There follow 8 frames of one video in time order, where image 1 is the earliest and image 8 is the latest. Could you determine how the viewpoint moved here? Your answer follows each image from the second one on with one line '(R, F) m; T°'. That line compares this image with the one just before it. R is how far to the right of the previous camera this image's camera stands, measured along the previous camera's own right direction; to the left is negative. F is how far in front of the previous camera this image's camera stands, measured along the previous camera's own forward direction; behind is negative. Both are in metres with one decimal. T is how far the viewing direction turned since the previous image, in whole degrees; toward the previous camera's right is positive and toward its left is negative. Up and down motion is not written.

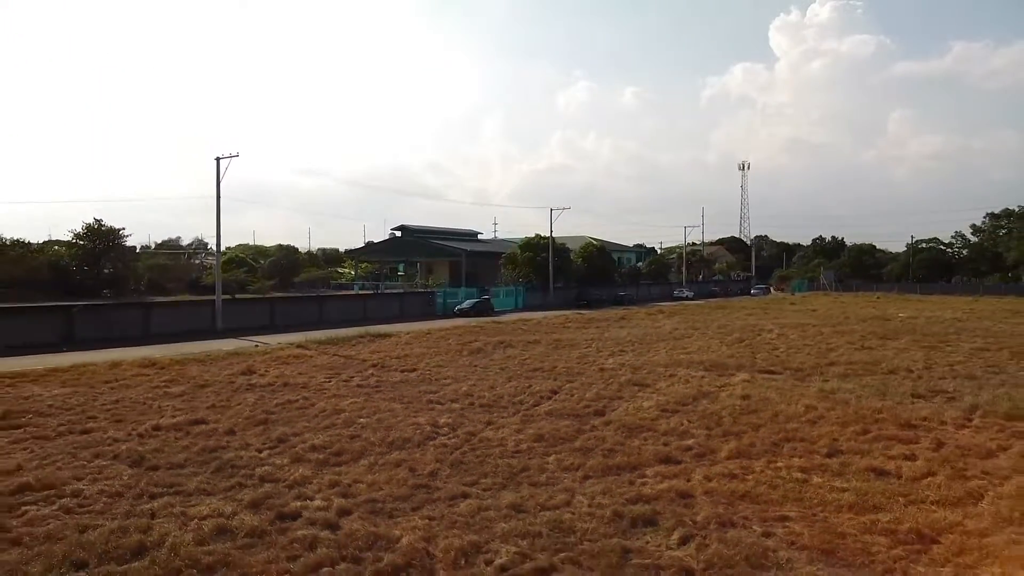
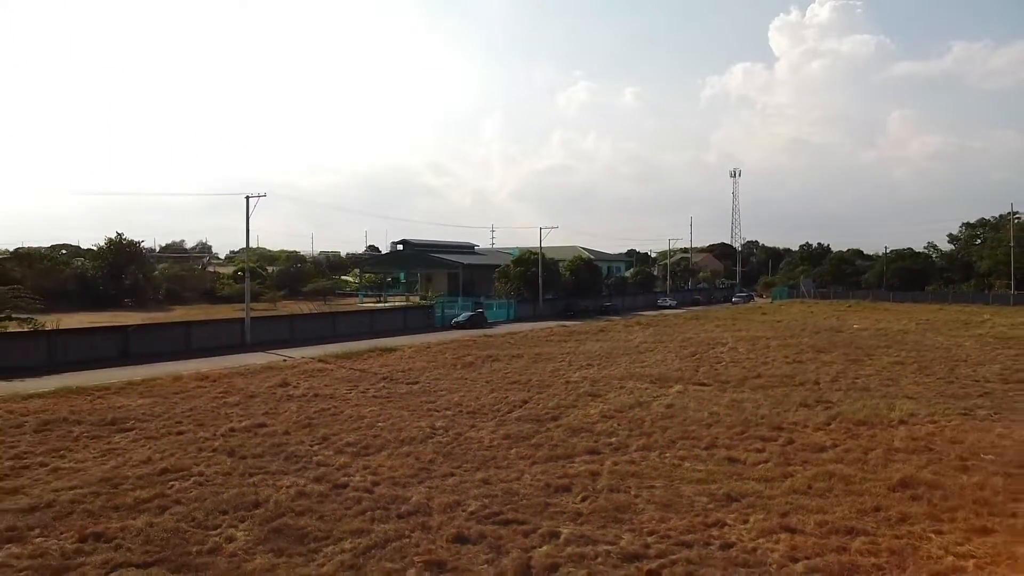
(+0.2, -1.6) m; 0°
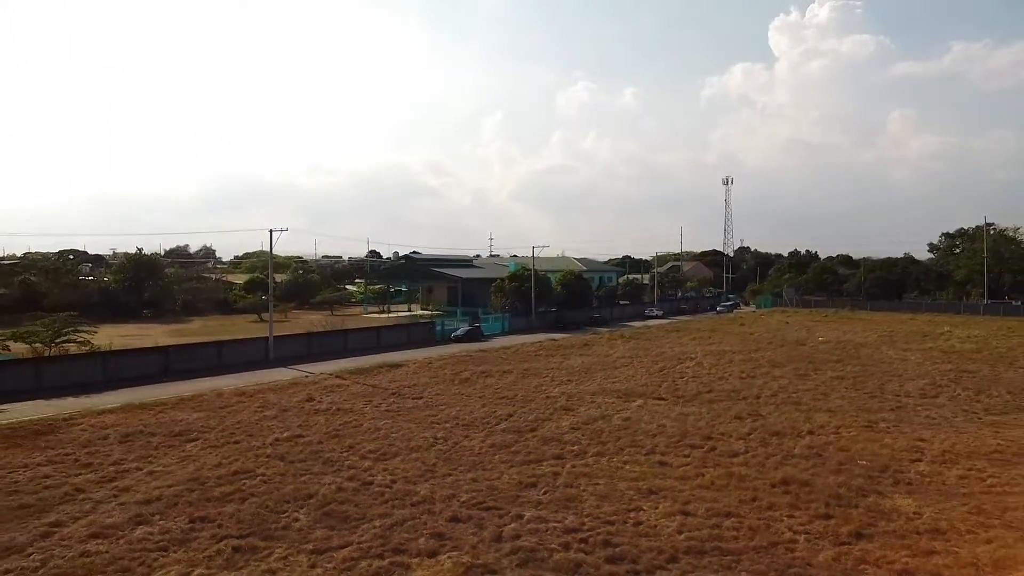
(+0.2, -1.6) m; 0°
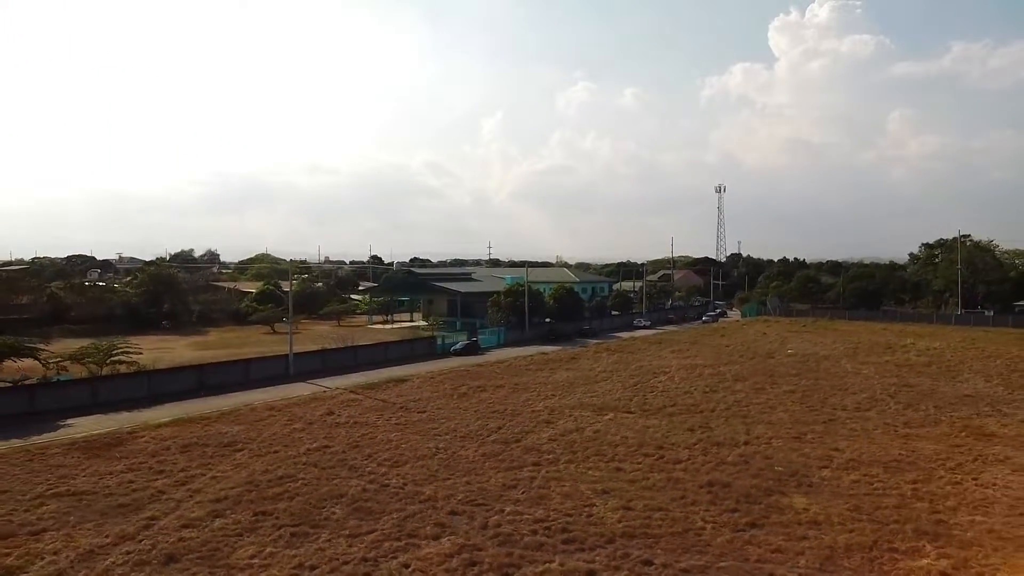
(+0.2, -1.7) m; 0°
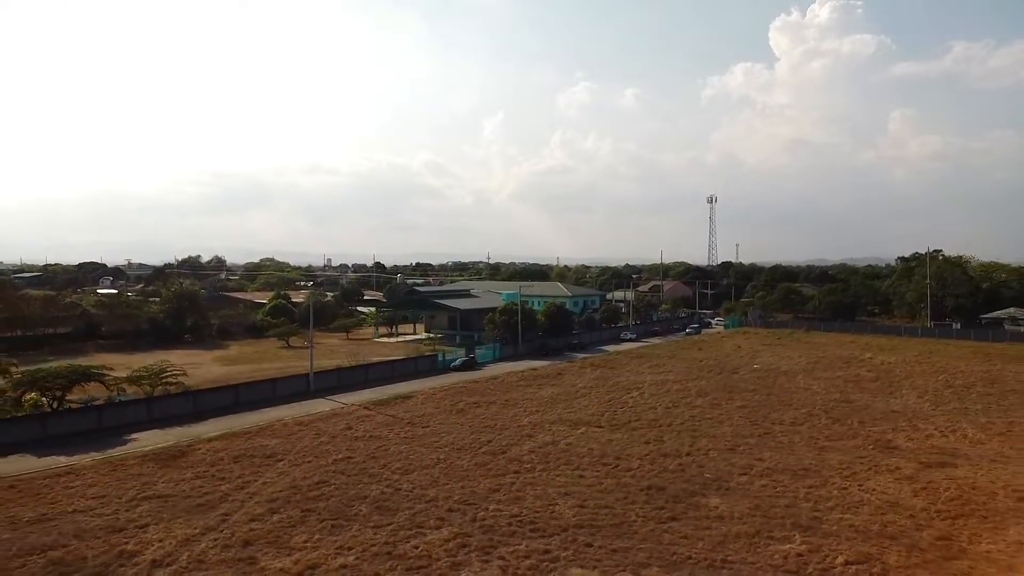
(+0.3, -2.3) m; 0°
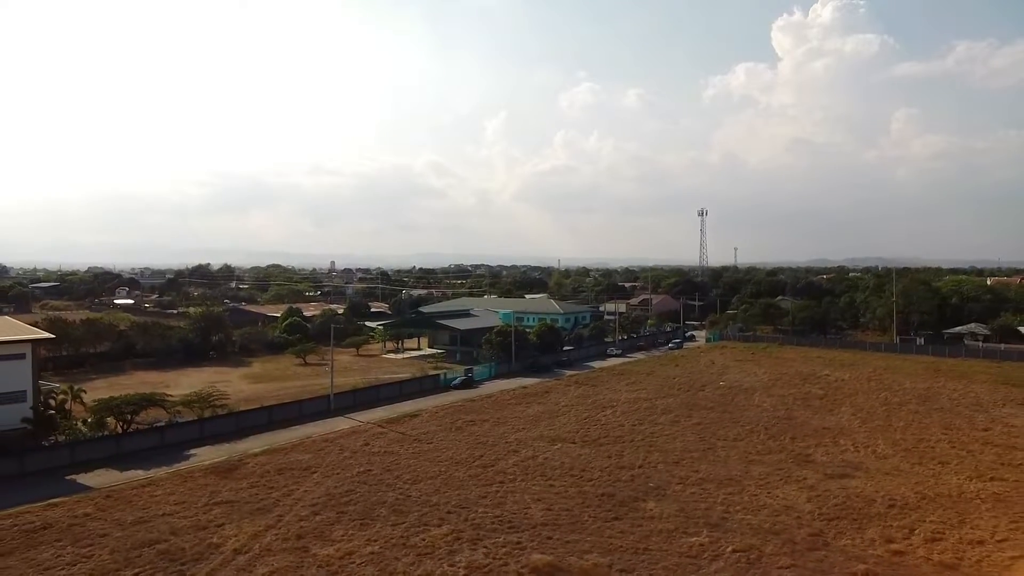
(+0.4, -3.0) m; 0°
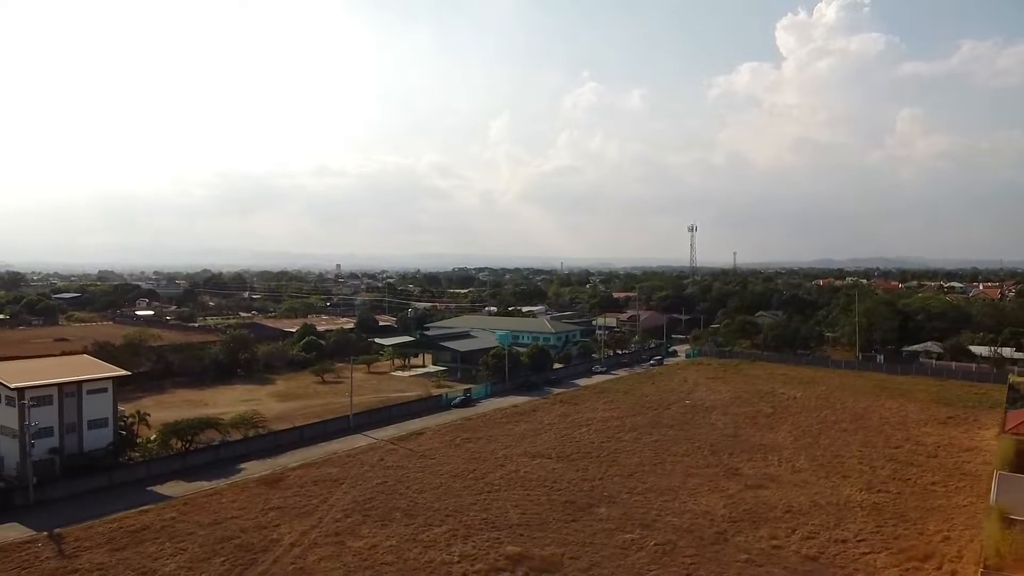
(+0.5, -3.9) m; 0°
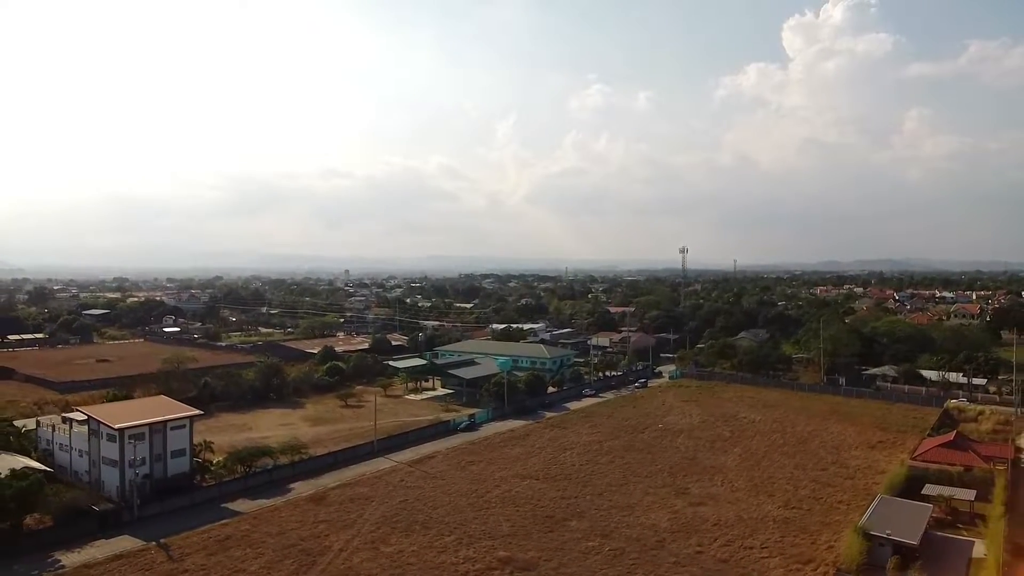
(+0.5, -5.0) m; -1°
